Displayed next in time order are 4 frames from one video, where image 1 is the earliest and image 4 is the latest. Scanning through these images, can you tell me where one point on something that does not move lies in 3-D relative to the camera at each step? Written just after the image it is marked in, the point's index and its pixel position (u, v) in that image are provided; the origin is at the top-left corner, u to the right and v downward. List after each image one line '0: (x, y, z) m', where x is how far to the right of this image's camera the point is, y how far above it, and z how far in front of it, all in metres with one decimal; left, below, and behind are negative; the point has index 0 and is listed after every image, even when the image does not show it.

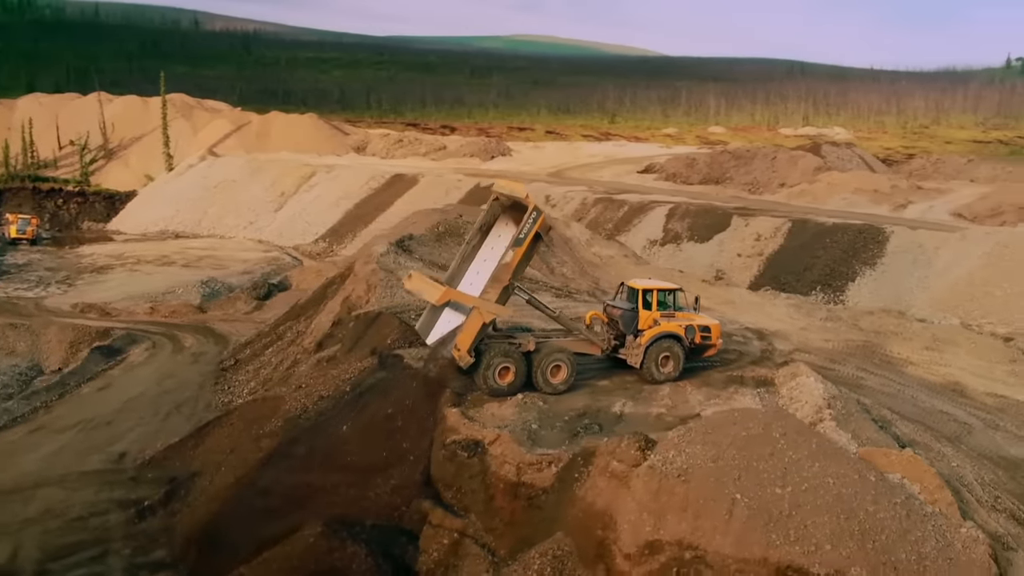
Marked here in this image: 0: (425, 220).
0: (-1.3, +1.0, +15.9) m
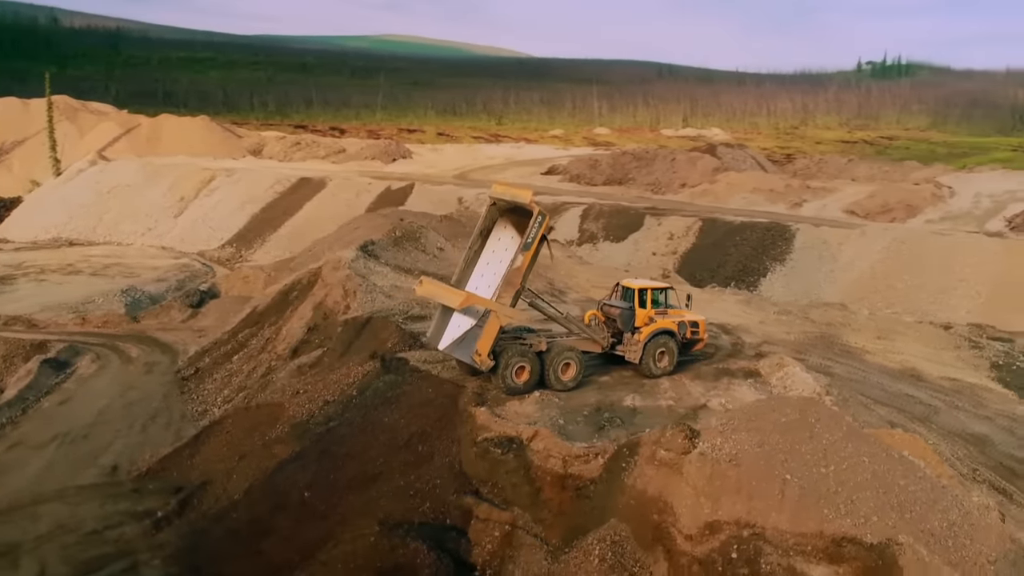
0: (-2.1, +0.9, +16.1) m
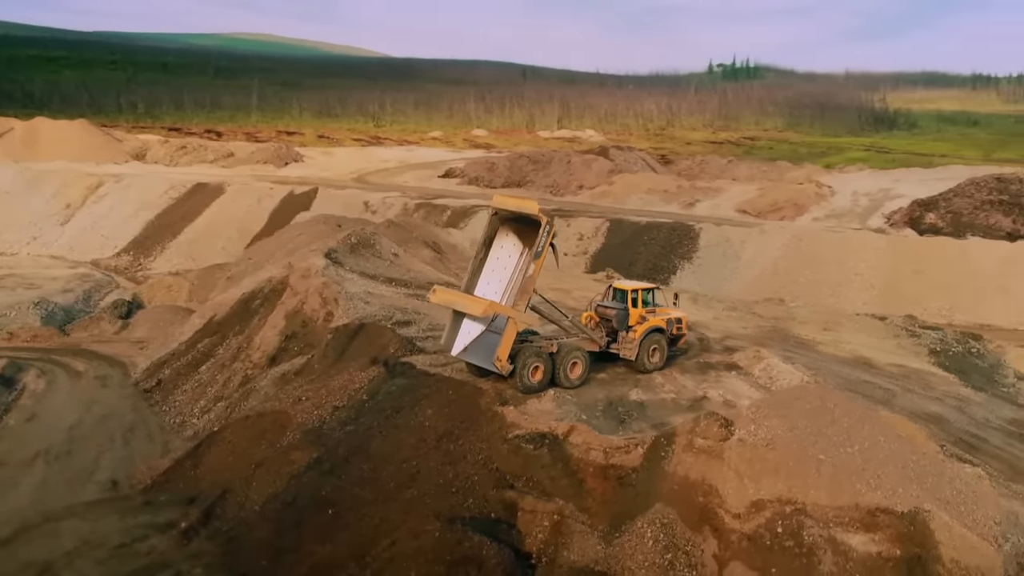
0: (-2.9, +0.8, +16.2) m
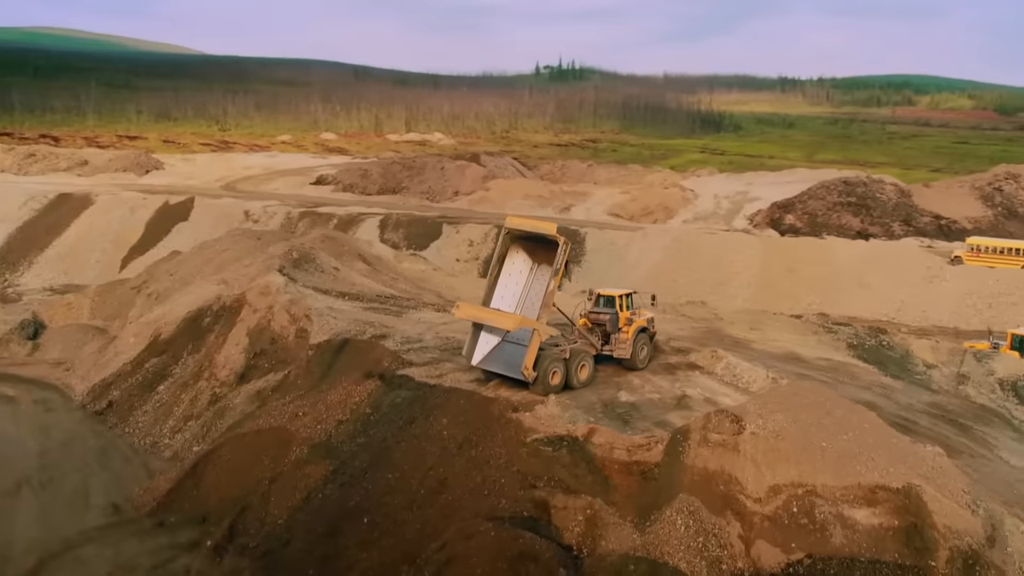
0: (-4.0, +0.6, +16.4) m
